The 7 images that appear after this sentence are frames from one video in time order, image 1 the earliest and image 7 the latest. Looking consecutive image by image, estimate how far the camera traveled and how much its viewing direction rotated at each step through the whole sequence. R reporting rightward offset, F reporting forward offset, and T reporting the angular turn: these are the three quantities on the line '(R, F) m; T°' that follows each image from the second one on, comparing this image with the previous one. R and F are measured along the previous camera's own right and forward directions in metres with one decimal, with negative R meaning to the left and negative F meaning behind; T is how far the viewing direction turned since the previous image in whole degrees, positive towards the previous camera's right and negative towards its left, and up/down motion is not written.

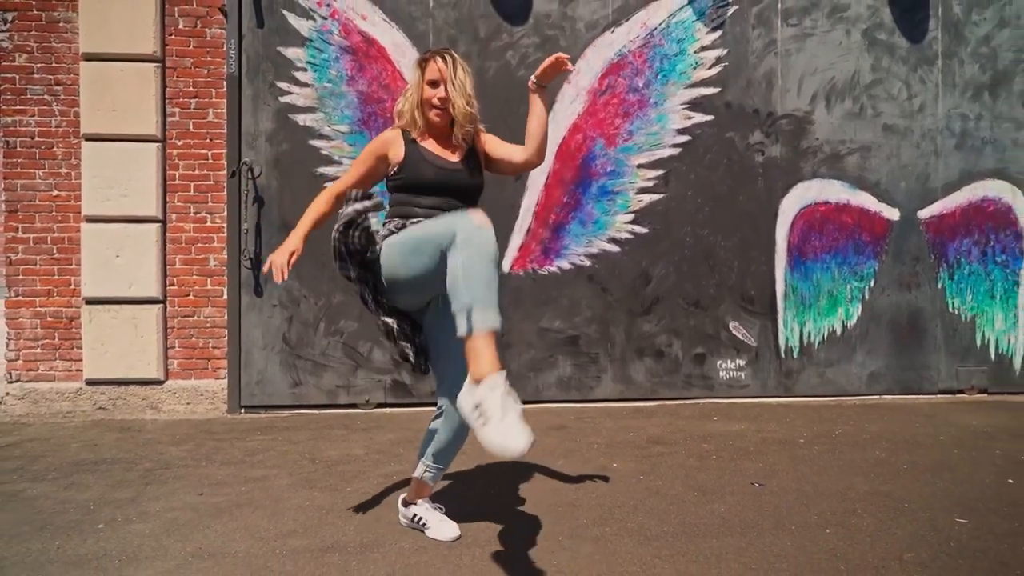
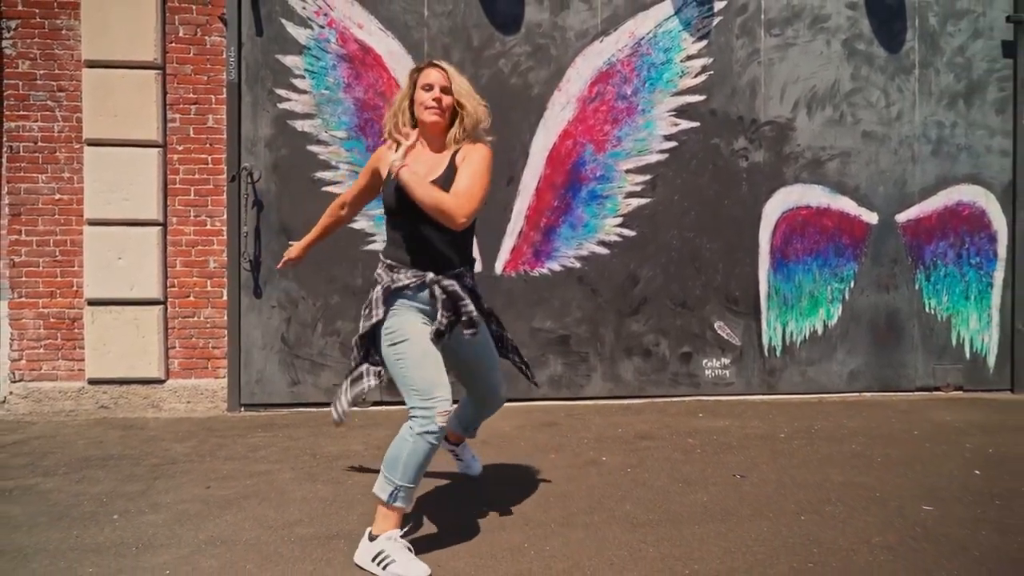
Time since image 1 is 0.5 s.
(0.0, -0.2) m; +1°
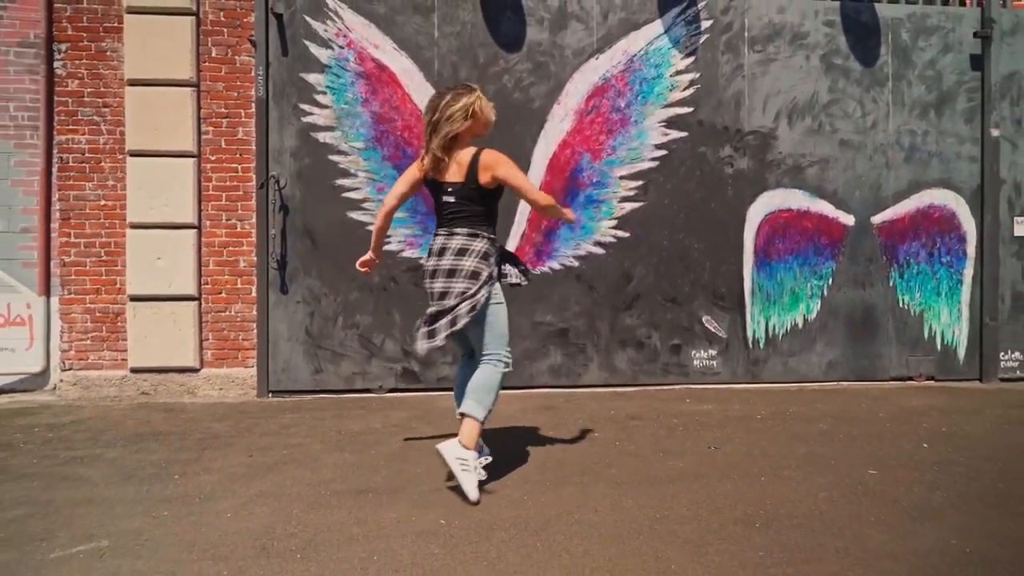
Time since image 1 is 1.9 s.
(+0.1, -0.5) m; -1°
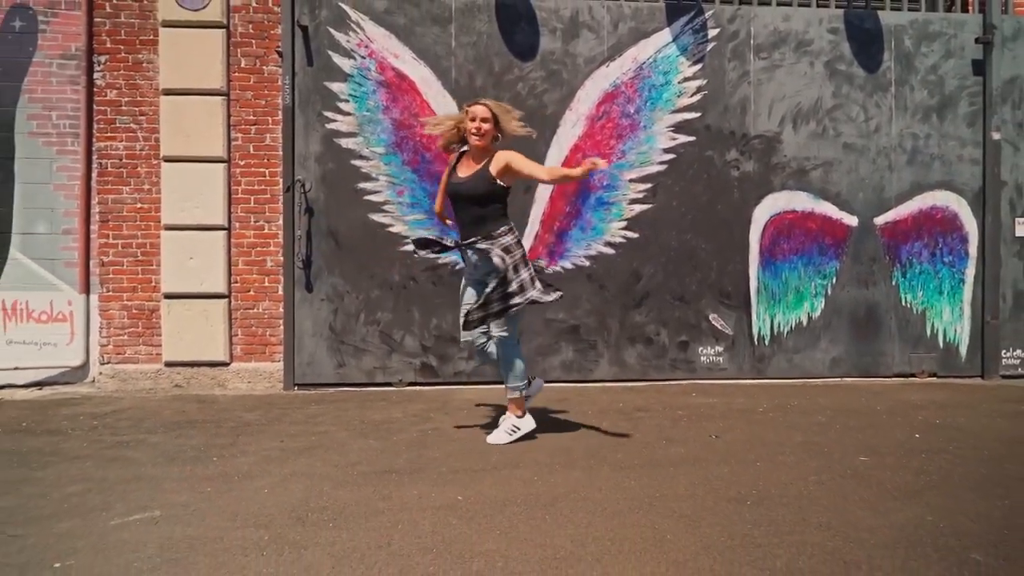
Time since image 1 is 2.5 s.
(0.0, -0.3) m; -1°
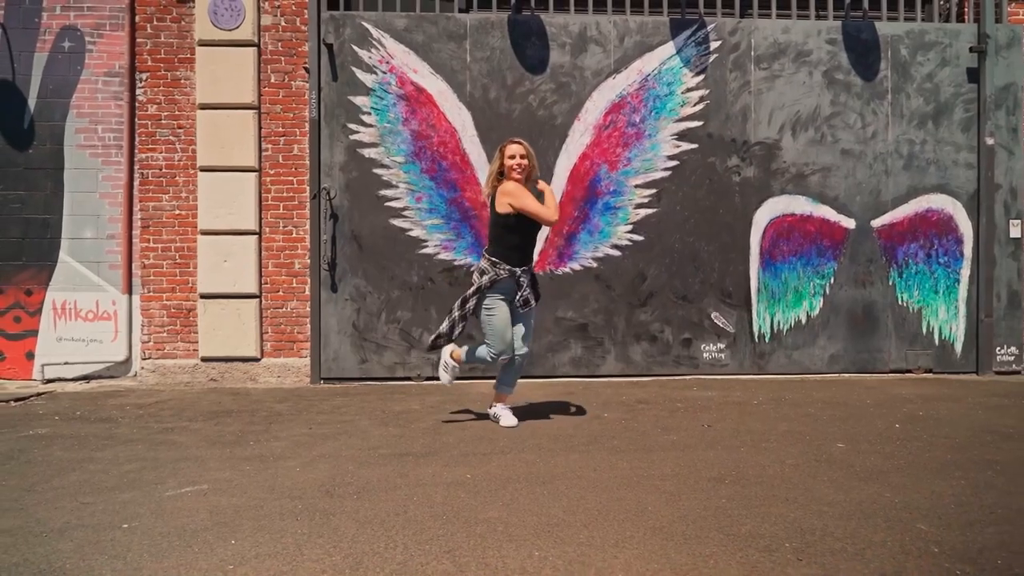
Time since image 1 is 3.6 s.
(+0.1, -0.4) m; -2°
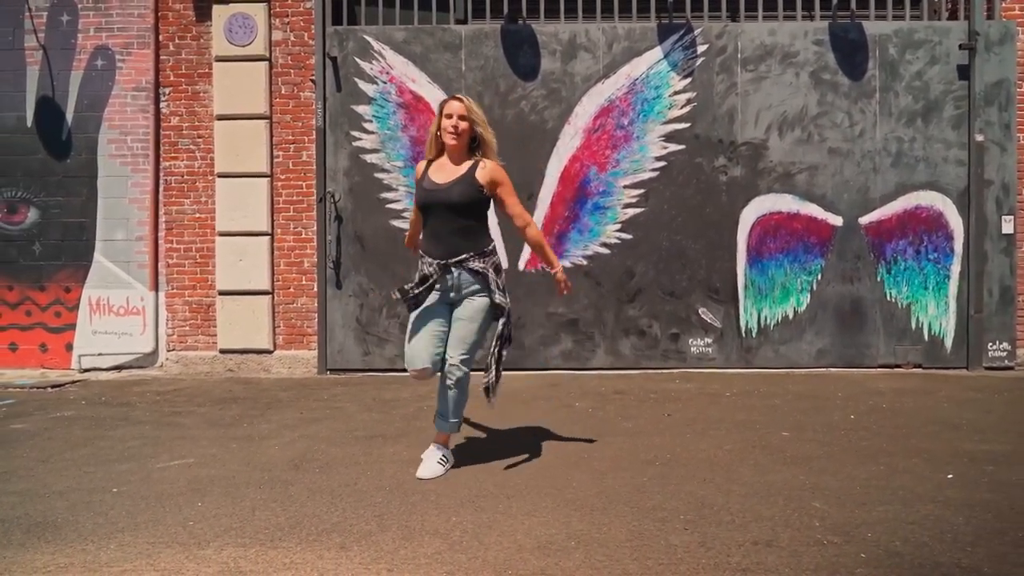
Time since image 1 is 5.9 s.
(+0.6, -0.3) m; -4°
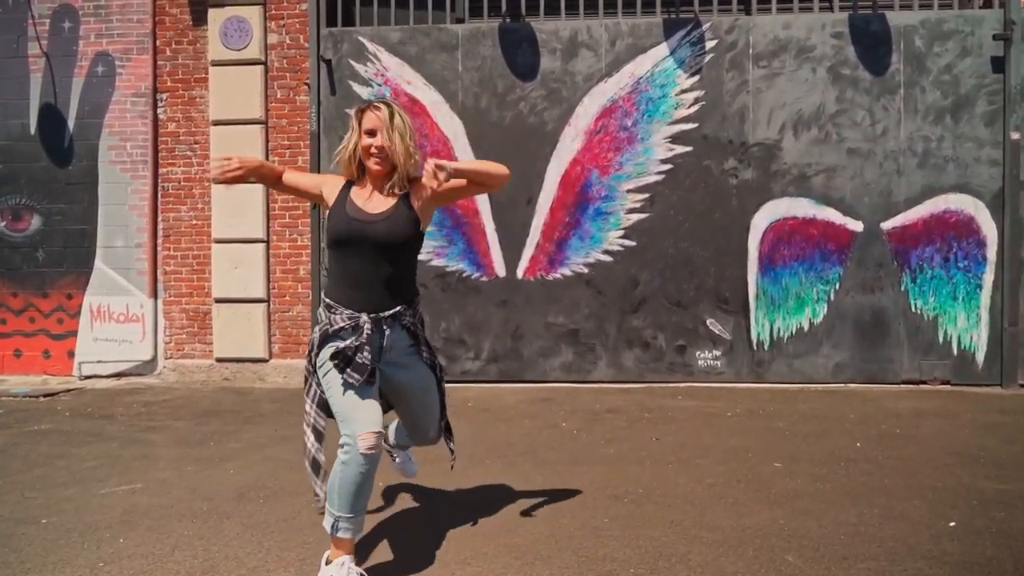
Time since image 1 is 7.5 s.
(+0.5, +0.3) m; -4°
